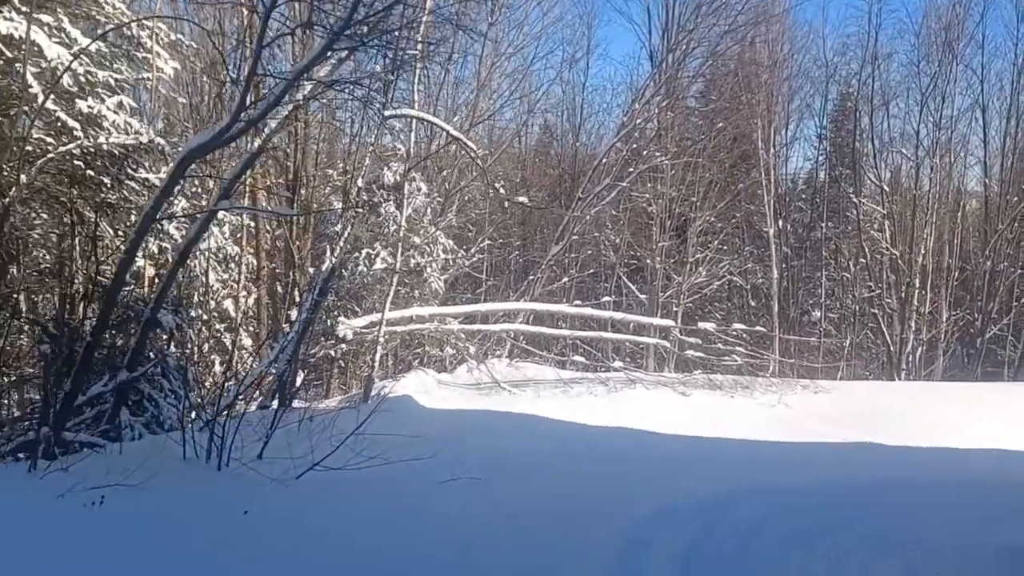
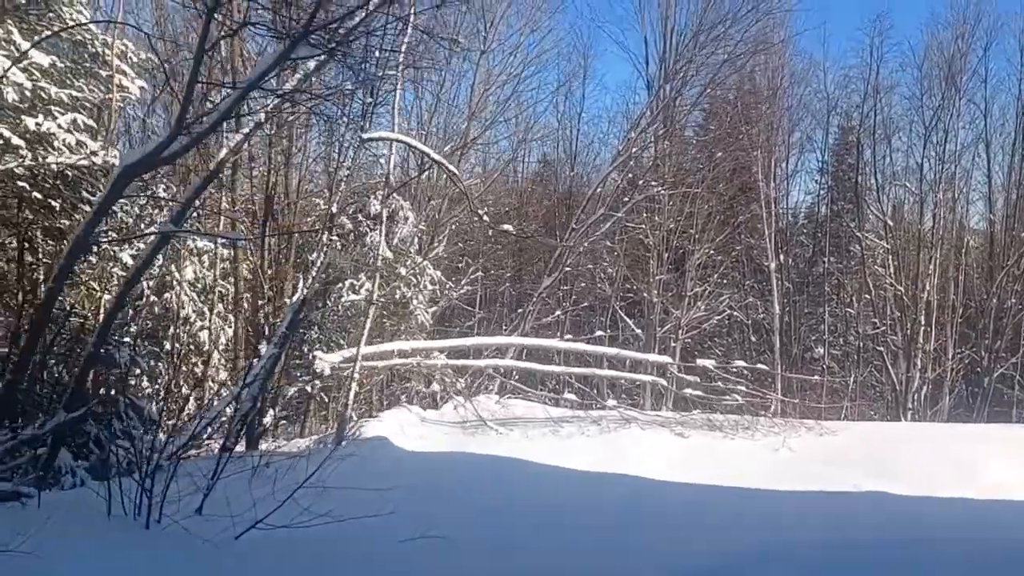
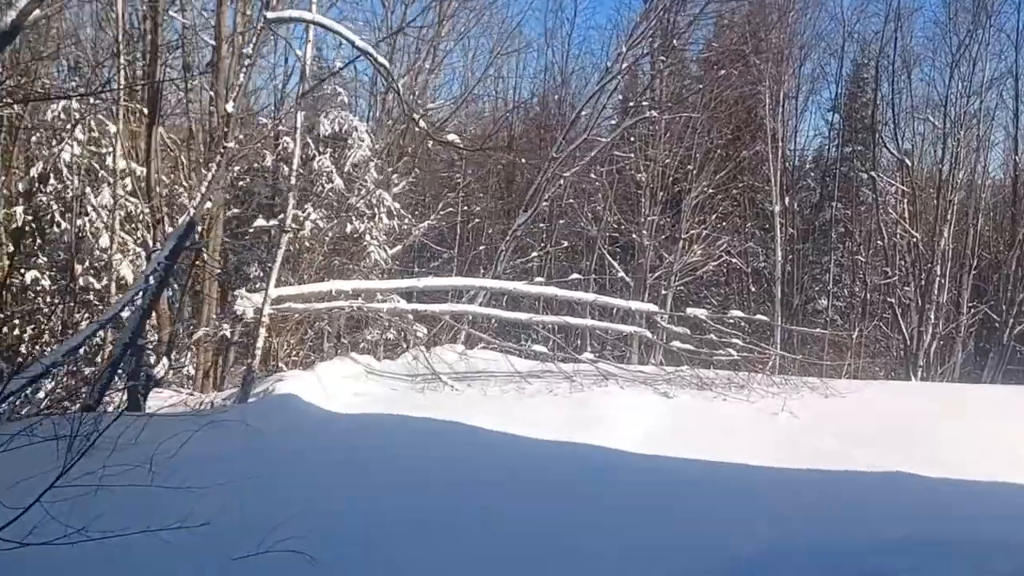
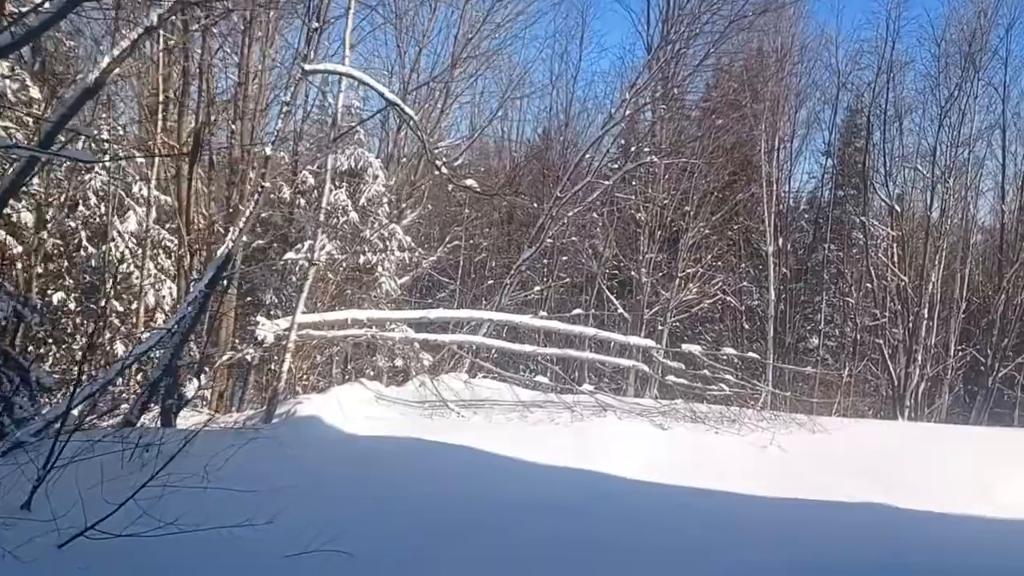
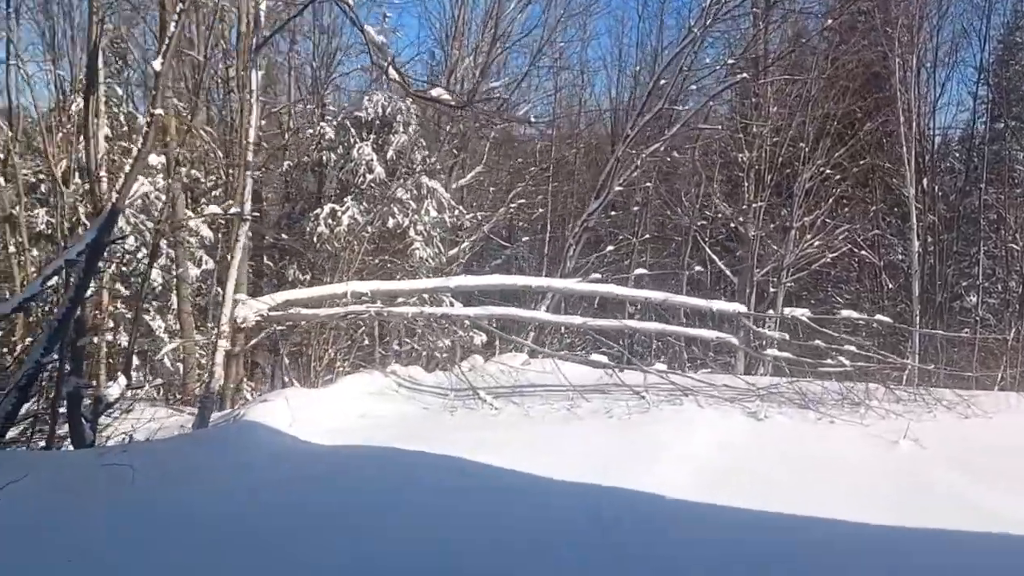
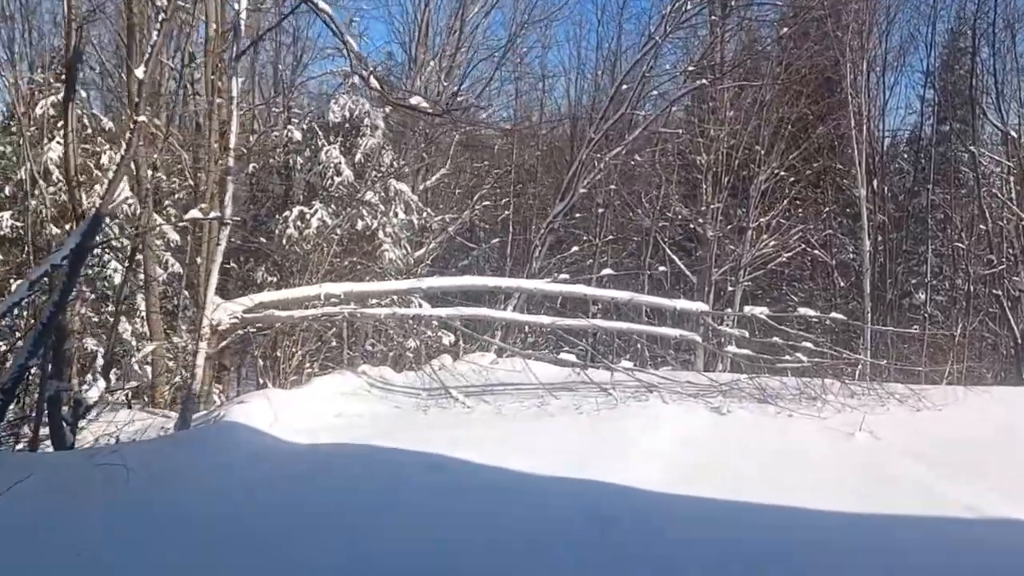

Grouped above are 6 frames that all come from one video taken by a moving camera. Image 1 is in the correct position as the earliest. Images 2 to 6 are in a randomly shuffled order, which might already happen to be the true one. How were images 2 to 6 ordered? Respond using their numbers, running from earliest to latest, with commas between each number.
2, 4, 3, 6, 5
